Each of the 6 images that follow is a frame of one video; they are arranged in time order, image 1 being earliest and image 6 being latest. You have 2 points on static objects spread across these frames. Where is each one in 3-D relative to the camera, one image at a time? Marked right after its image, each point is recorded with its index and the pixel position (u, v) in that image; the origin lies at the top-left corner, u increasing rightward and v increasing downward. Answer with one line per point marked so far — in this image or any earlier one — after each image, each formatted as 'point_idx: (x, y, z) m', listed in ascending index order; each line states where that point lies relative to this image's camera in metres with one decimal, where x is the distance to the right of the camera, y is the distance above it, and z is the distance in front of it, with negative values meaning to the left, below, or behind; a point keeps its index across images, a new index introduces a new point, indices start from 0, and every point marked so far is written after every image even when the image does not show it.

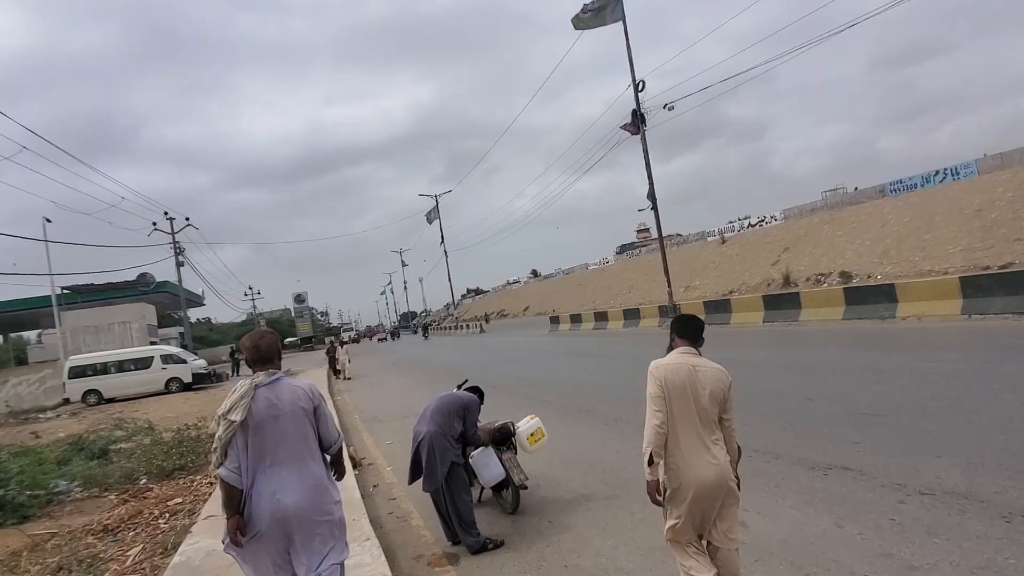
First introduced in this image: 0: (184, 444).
0: (-5.0, -2.4, +10.3) m
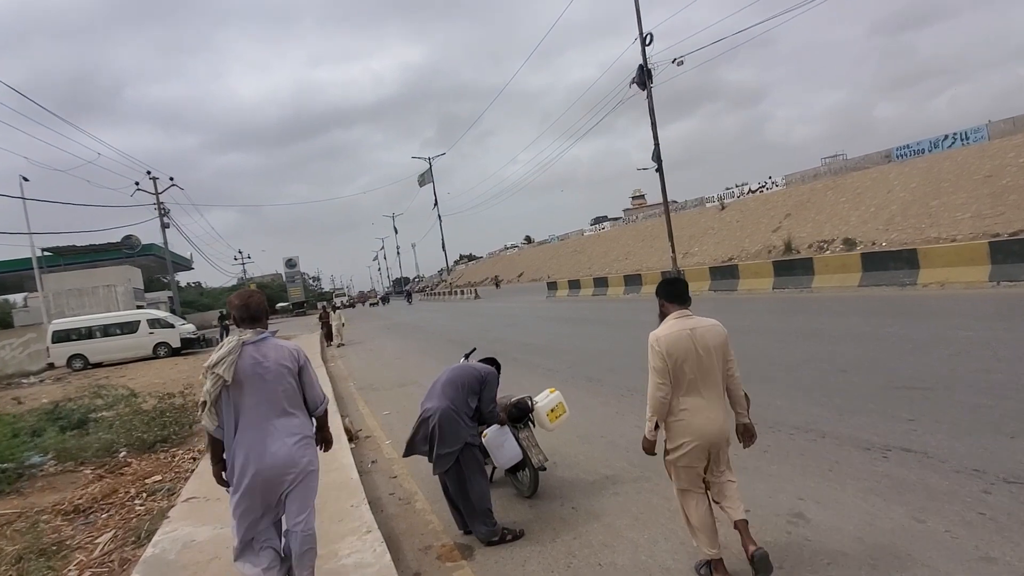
0: (-5.0, -1.8, +9.7) m
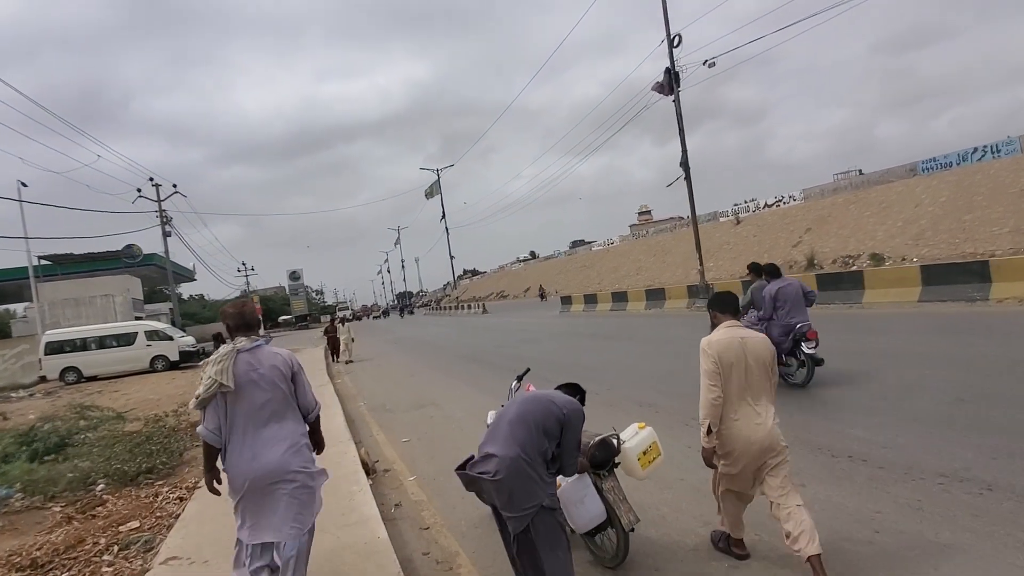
0: (-4.5, -1.9, +8.5) m
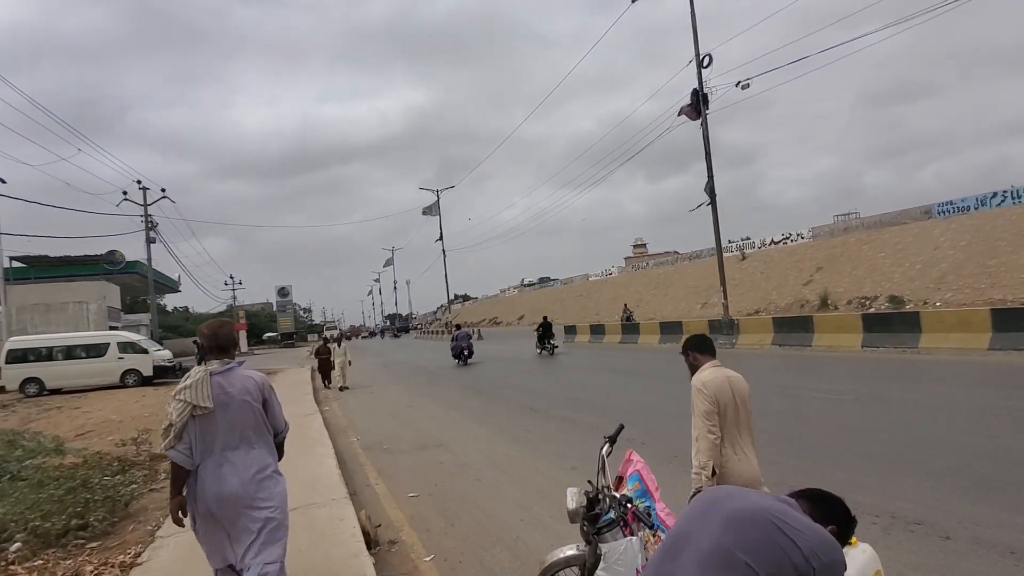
0: (-4.2, -1.9, +6.8) m
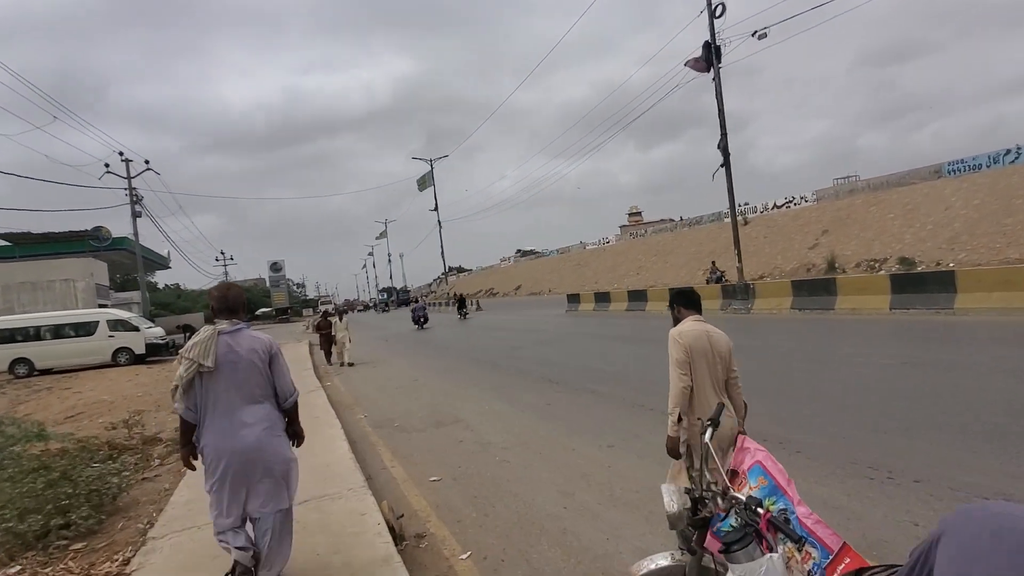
0: (-3.9, -1.6, +6.1) m
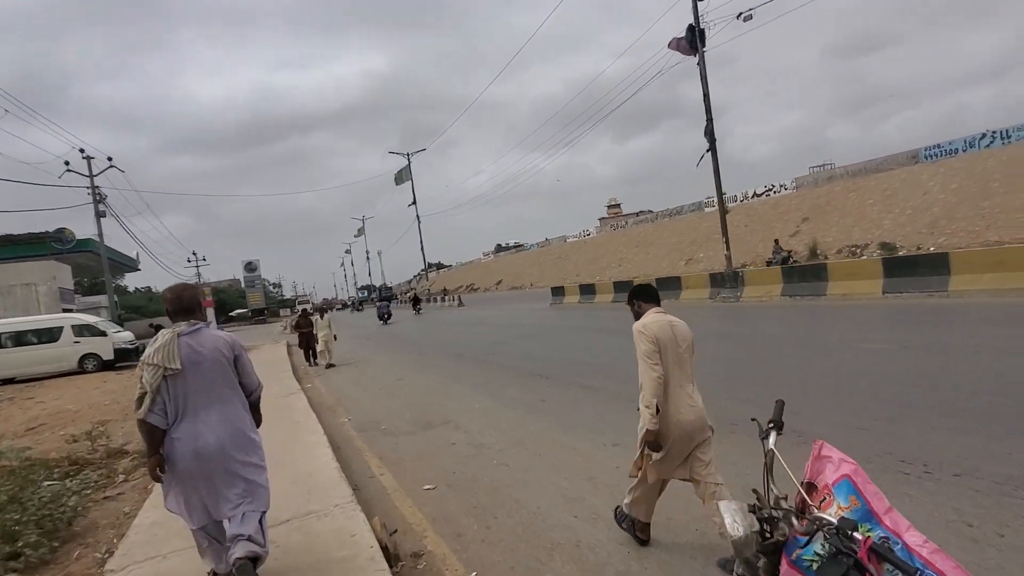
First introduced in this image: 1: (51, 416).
0: (-3.9, -1.6, +5.5) m
1: (-7.9, -2.2, +11.6) m
